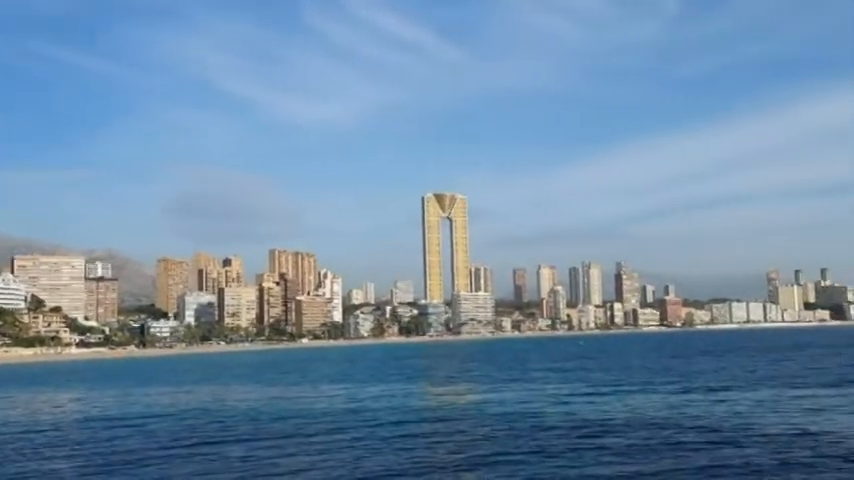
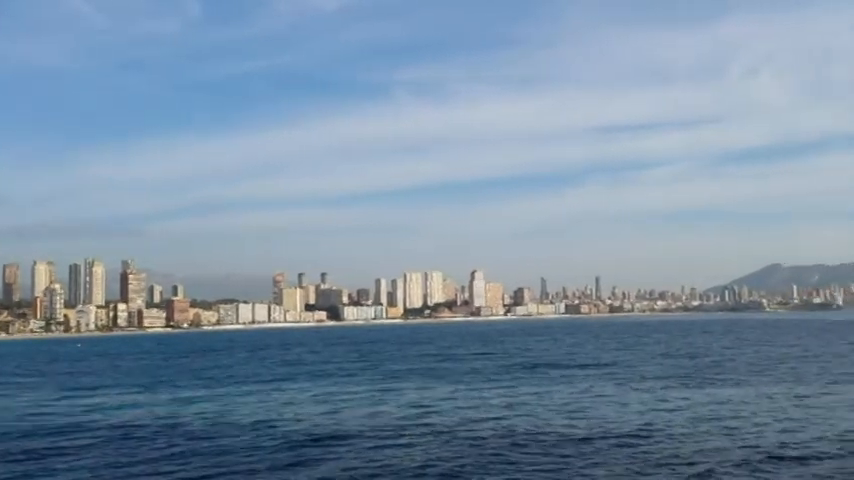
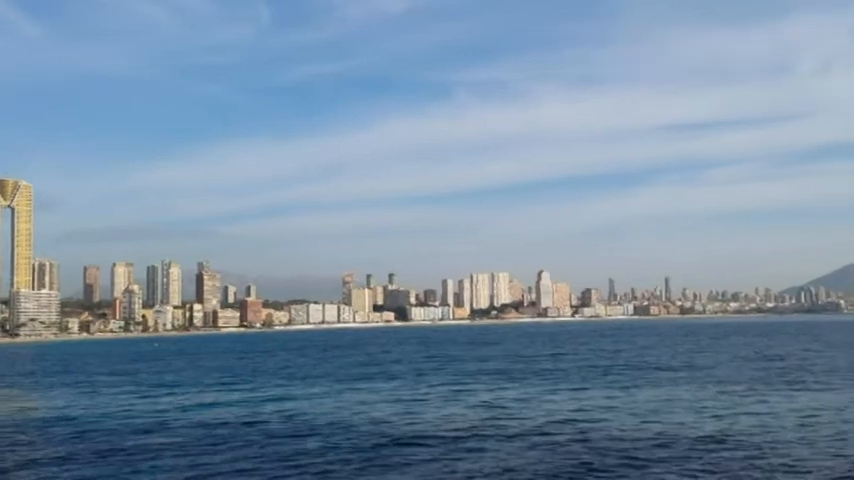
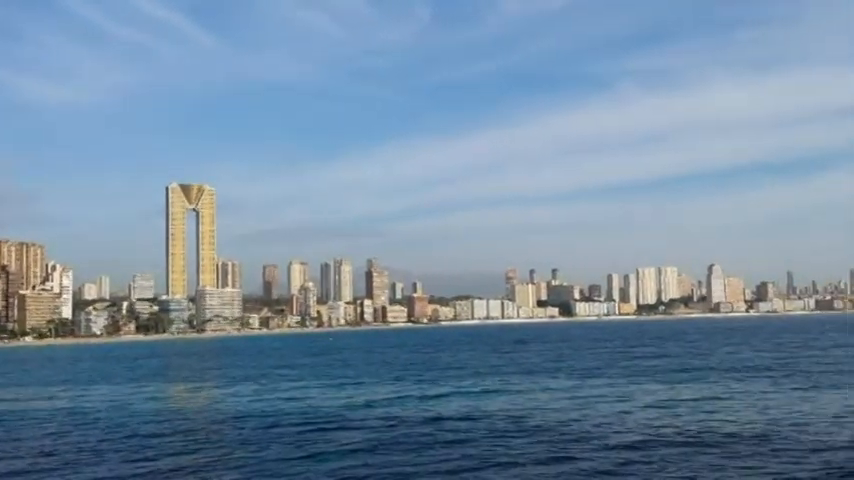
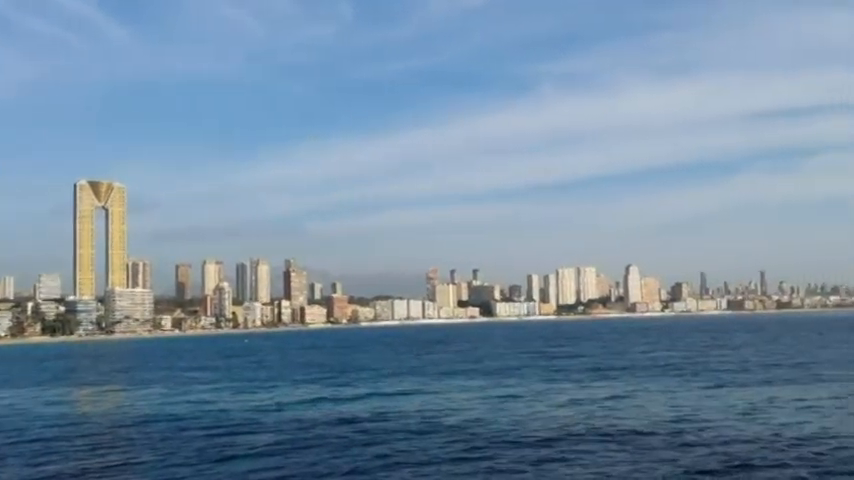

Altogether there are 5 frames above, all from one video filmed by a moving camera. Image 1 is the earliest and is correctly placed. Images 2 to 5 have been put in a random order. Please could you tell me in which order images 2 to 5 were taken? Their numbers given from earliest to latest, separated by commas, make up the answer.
4, 5, 3, 2
